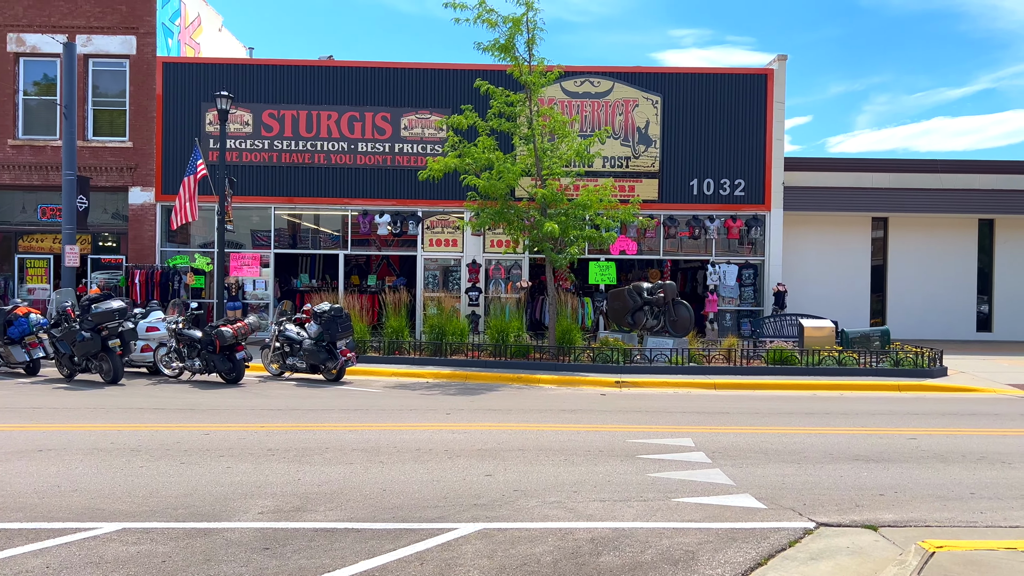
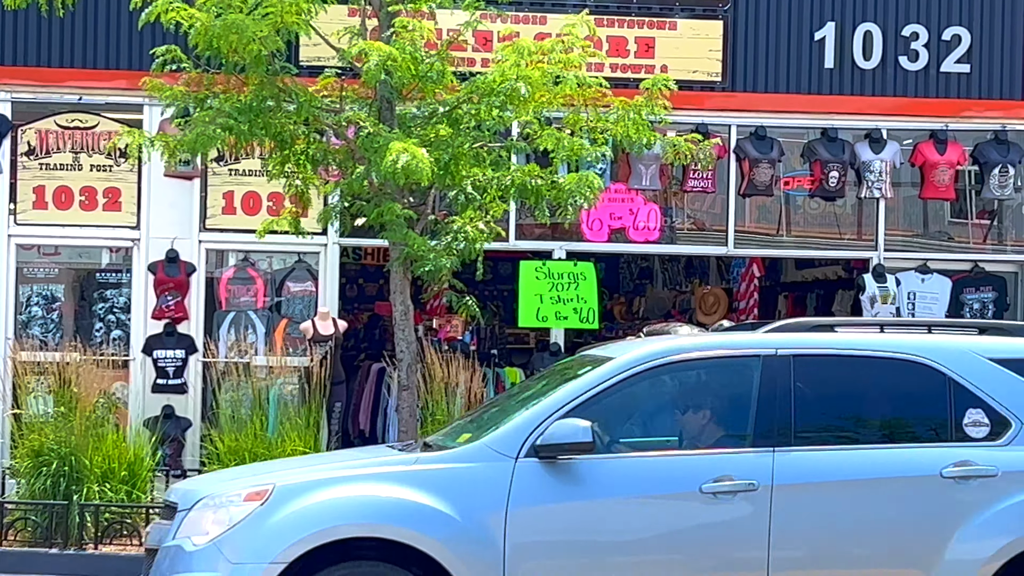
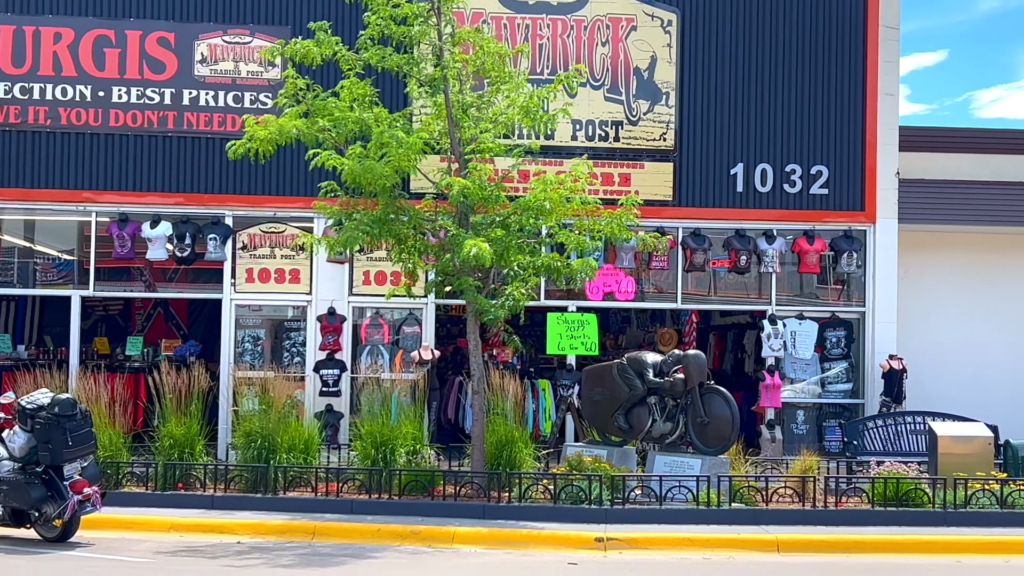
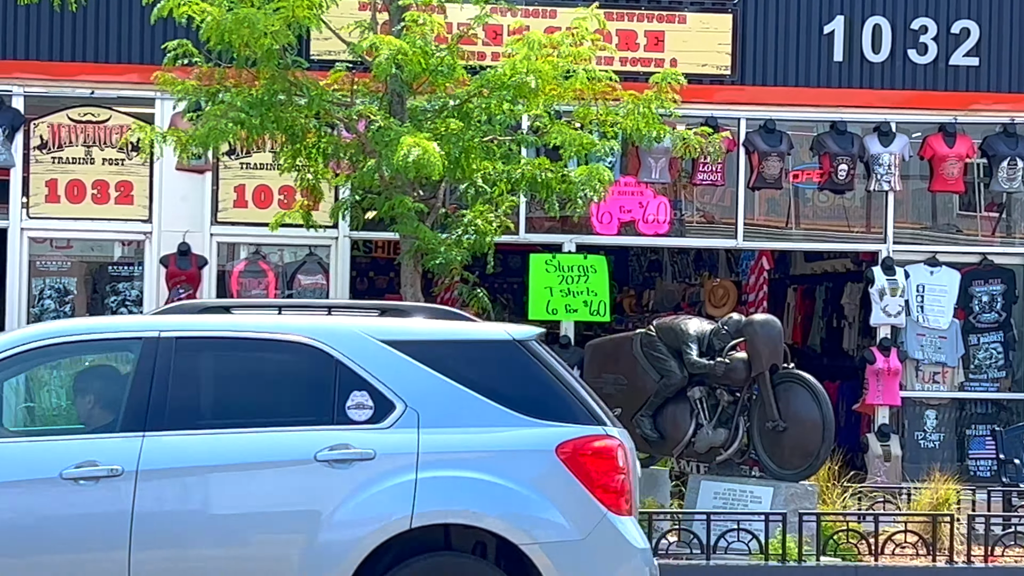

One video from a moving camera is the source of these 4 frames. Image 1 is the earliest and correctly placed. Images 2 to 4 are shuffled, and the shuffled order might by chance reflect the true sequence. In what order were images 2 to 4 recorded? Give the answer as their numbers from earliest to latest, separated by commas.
3, 2, 4
